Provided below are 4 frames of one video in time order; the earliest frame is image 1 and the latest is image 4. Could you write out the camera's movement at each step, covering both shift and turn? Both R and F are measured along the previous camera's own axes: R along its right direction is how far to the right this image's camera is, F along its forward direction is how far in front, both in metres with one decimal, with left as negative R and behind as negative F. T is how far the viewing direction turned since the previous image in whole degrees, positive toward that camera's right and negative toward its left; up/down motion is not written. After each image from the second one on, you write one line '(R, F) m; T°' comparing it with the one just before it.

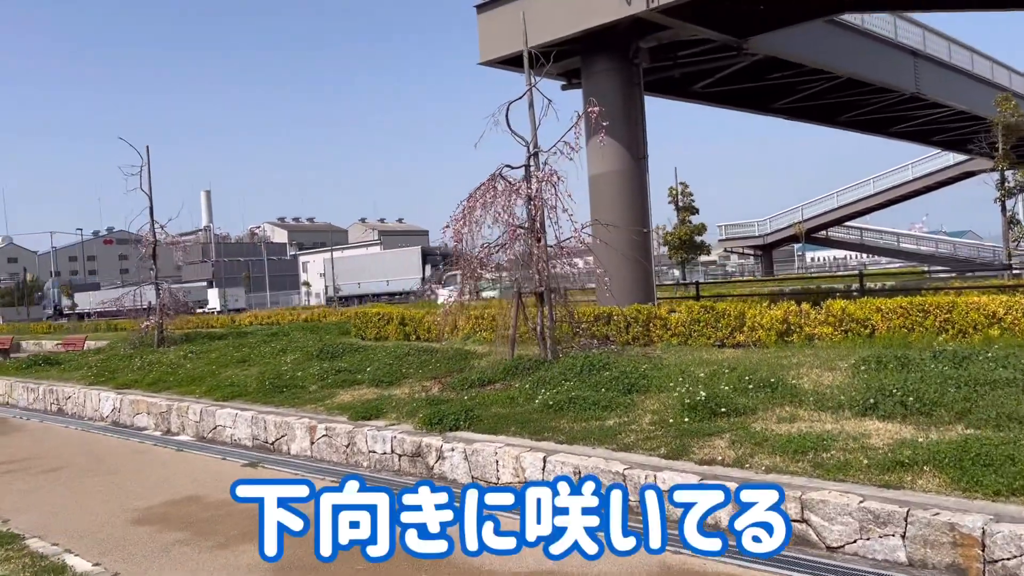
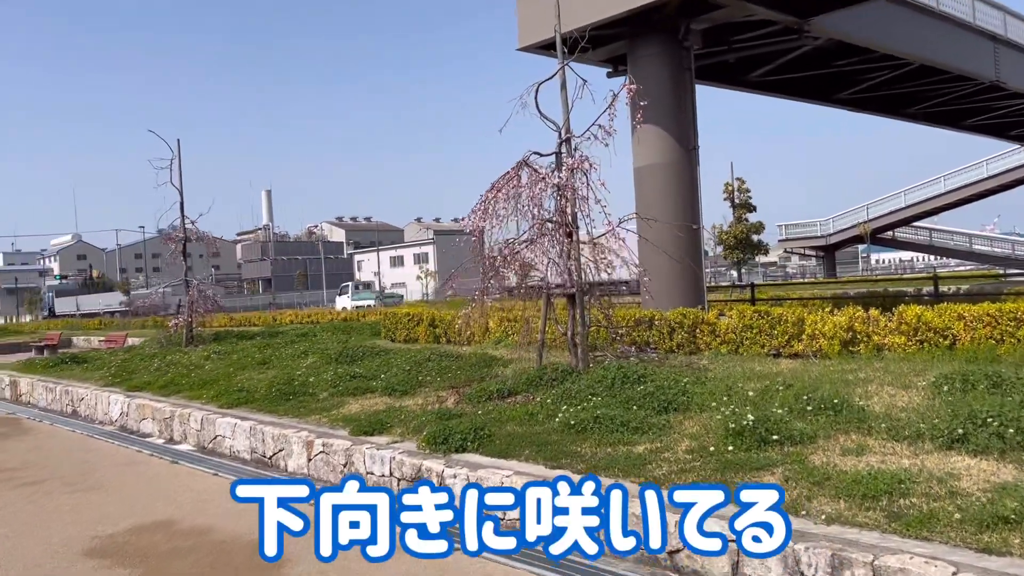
(+0.3, +0.9) m; -4°
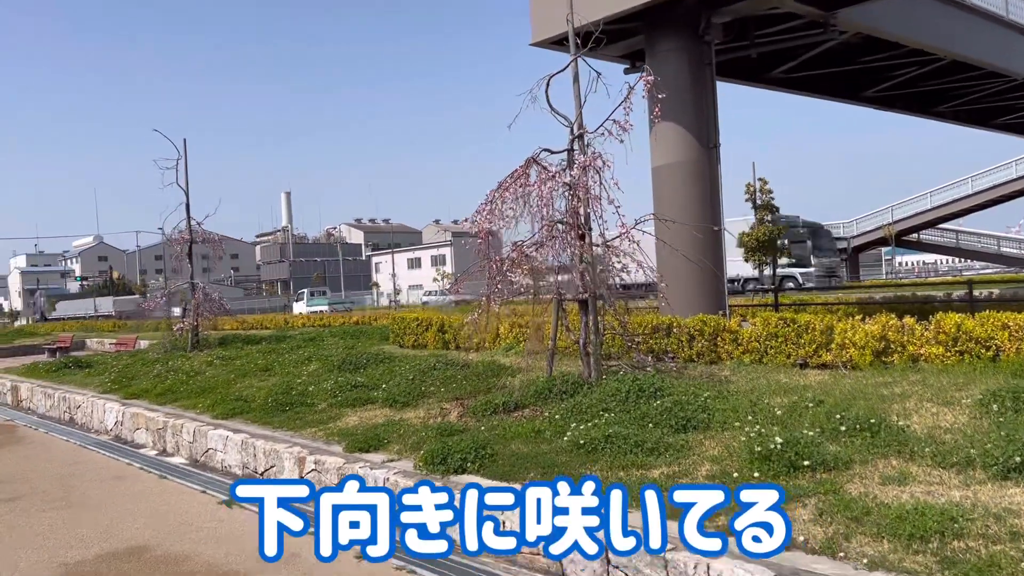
(+0.1, +0.5) m; -1°
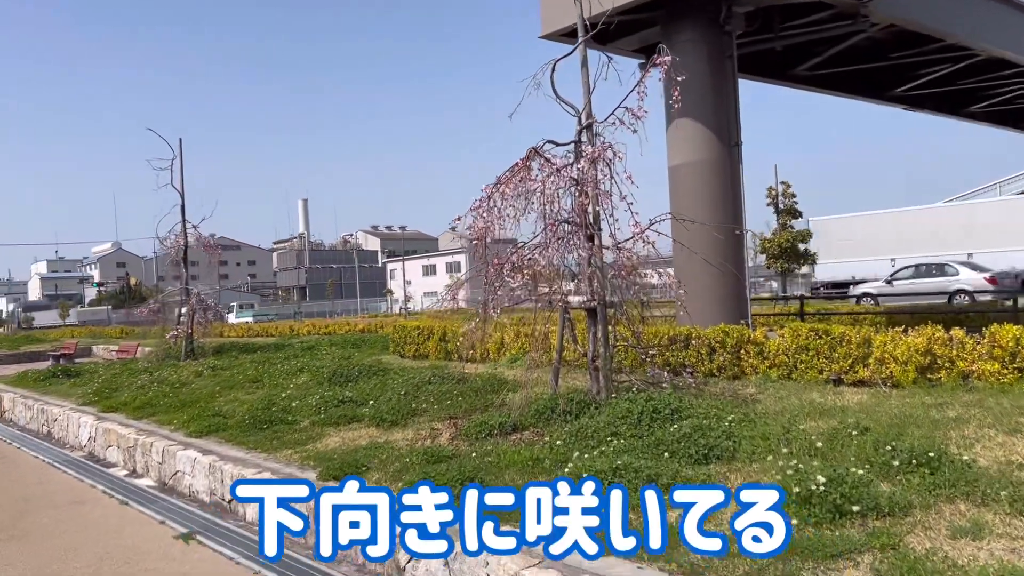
(+0.1, +0.8) m; -1°
